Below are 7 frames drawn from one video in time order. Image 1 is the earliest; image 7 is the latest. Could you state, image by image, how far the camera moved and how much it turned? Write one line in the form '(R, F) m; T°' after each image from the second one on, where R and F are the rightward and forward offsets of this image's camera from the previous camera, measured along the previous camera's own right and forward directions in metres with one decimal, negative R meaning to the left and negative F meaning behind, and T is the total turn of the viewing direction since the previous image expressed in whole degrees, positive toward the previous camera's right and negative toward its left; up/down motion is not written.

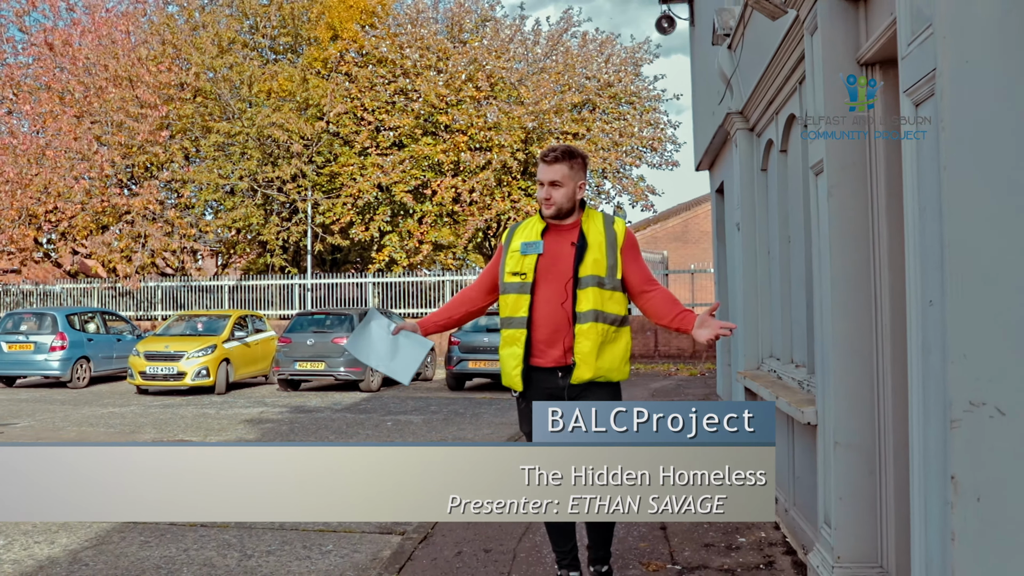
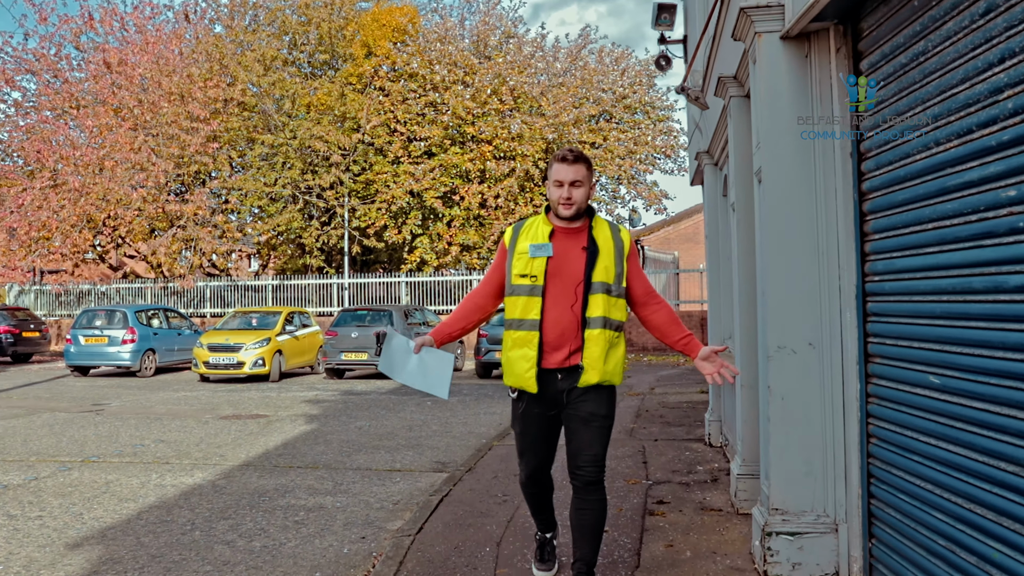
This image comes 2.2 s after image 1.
(0.0, -1.8) m; -2°
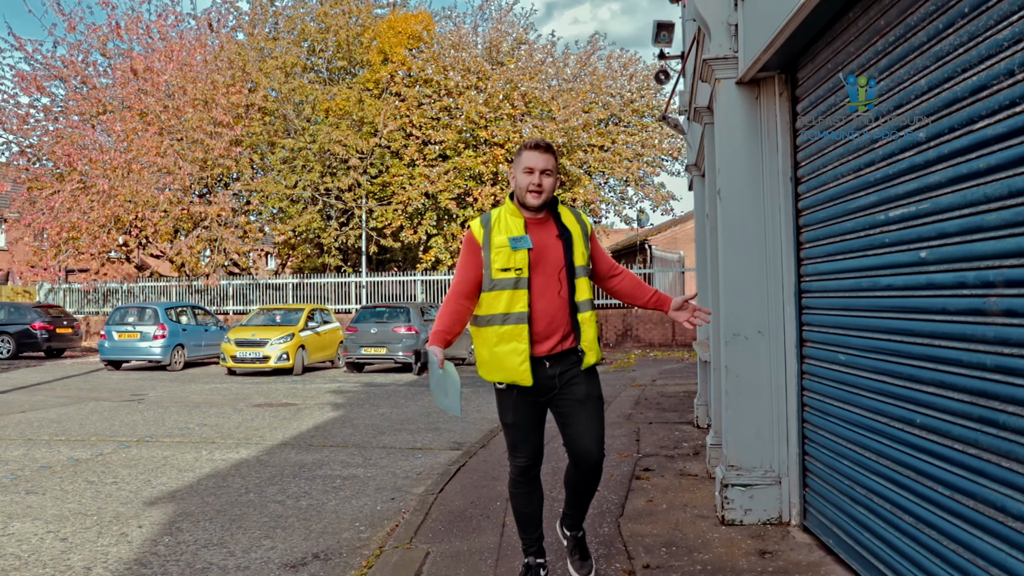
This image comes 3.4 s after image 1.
(0.0, -0.9) m; -1°
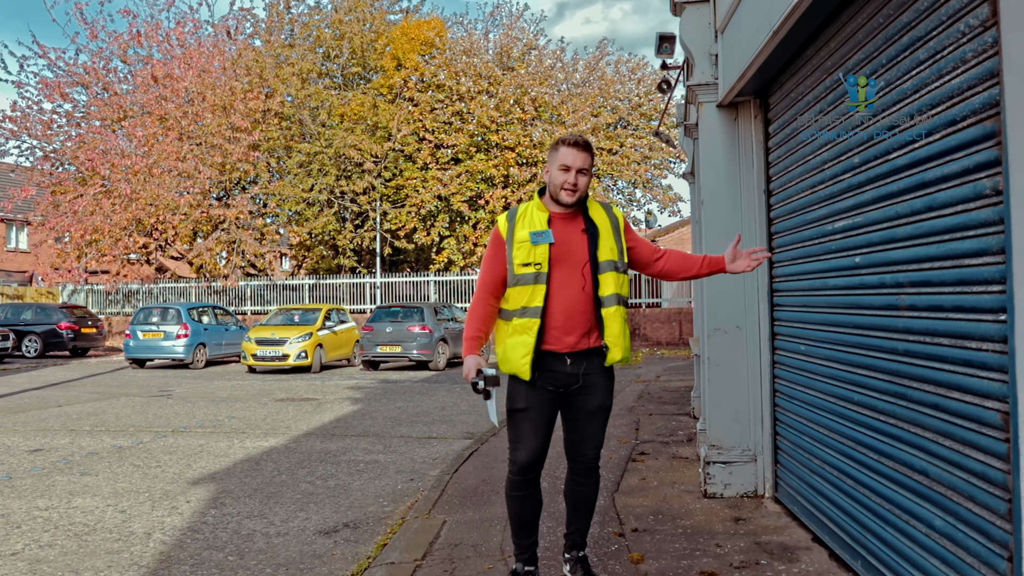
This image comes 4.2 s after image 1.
(0.0, -0.6) m; -1°
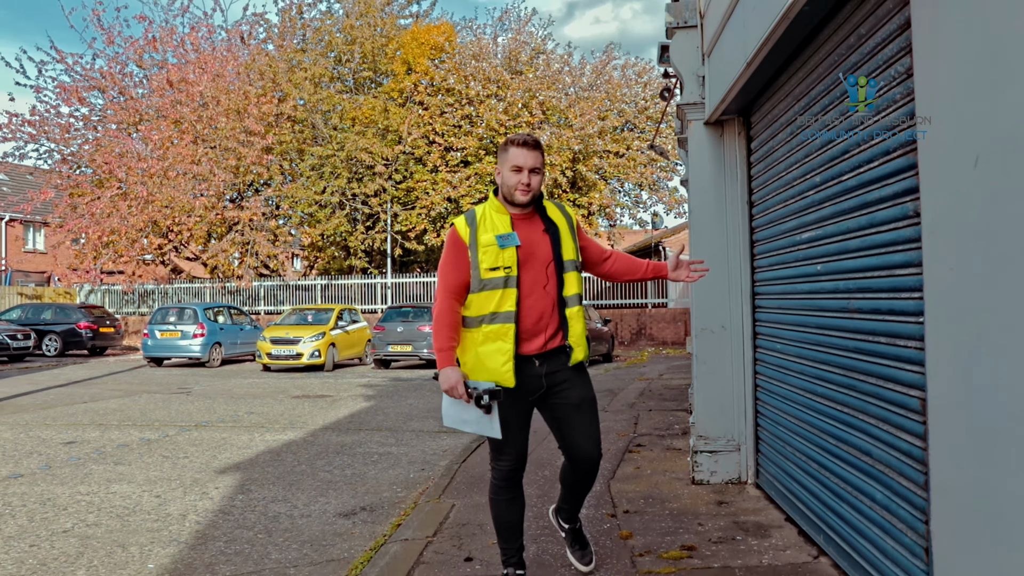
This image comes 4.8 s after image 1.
(0.0, -0.5) m; -1°
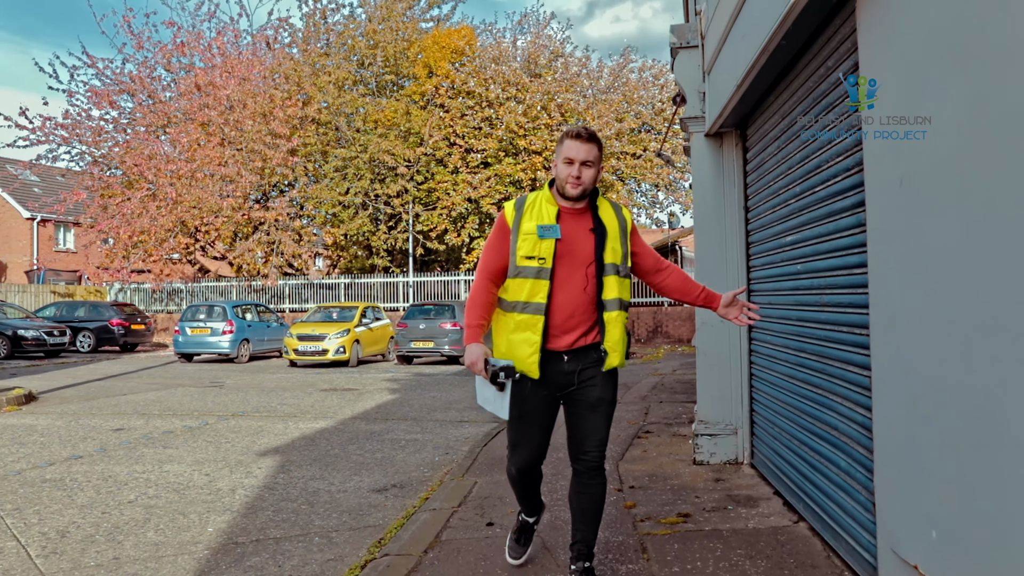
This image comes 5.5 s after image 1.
(0.0, -0.6) m; -1°
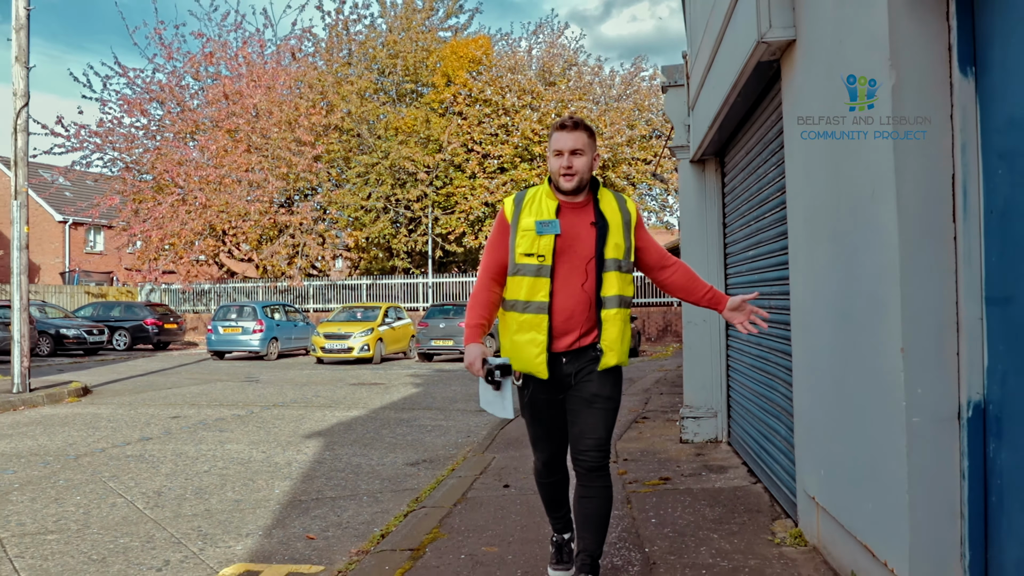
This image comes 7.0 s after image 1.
(0.0, -1.1) m; -1°
